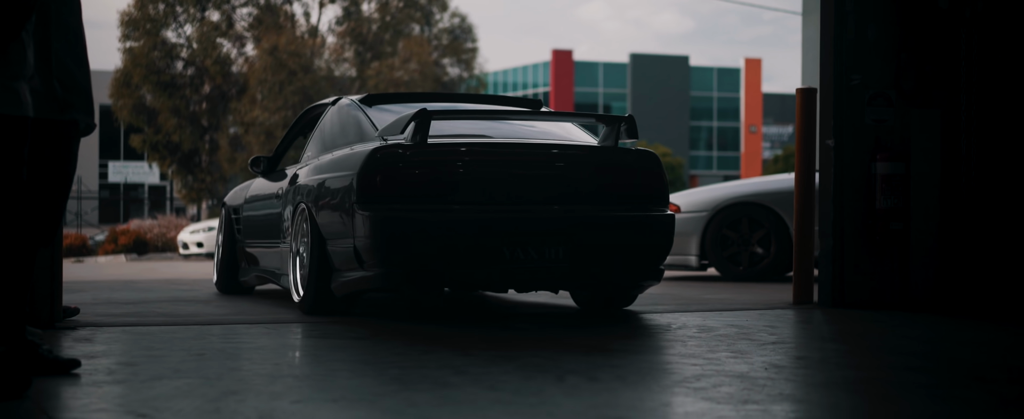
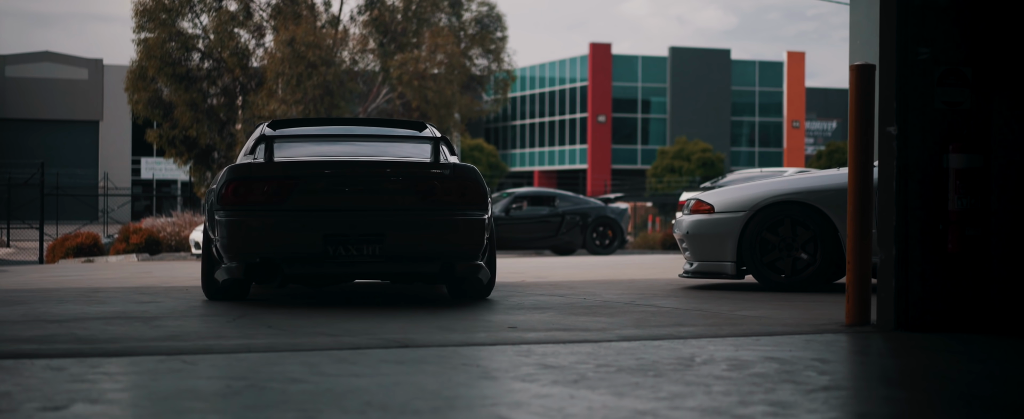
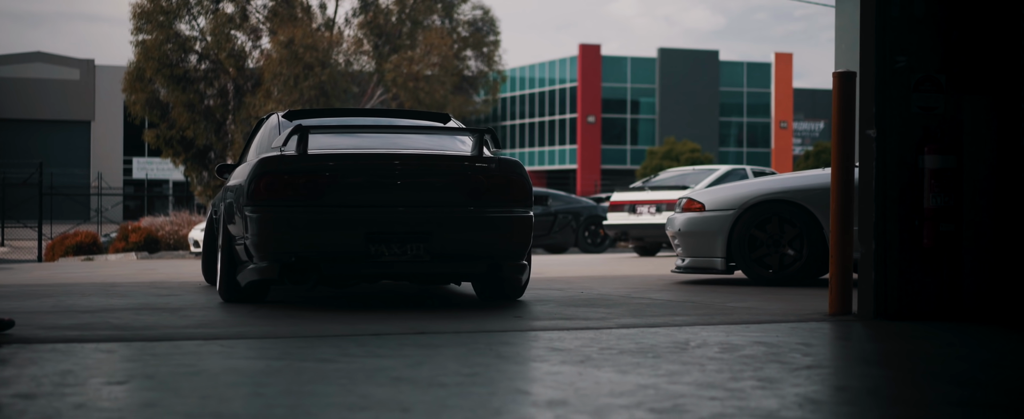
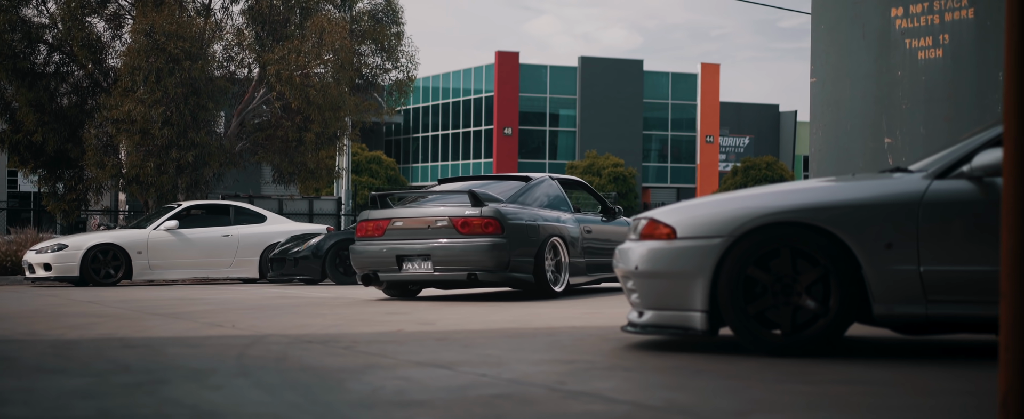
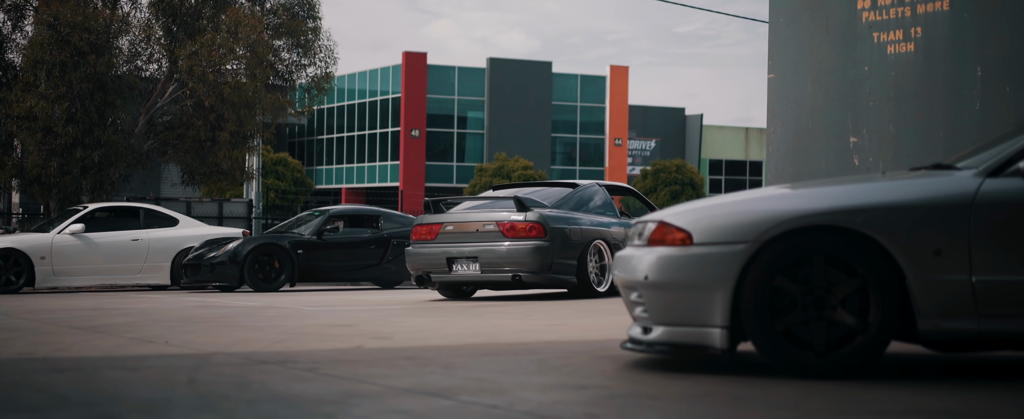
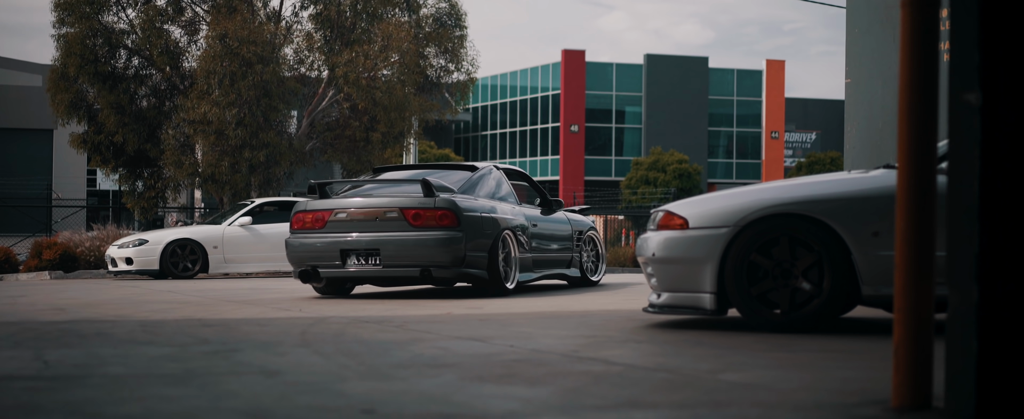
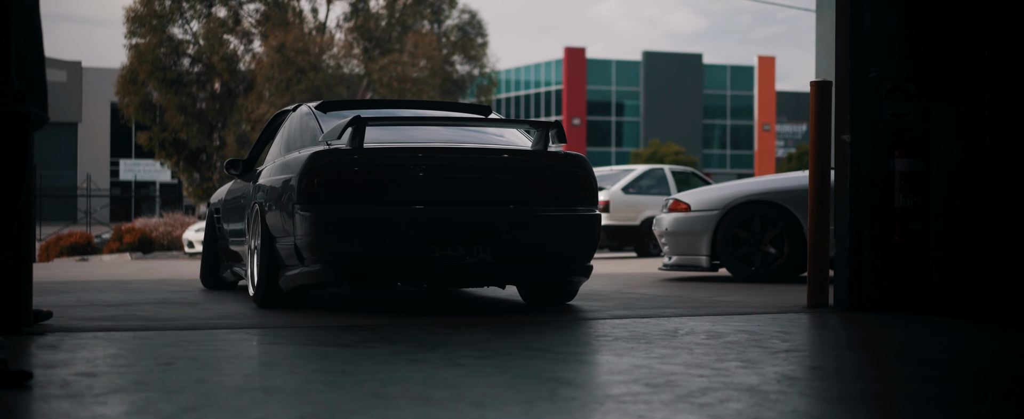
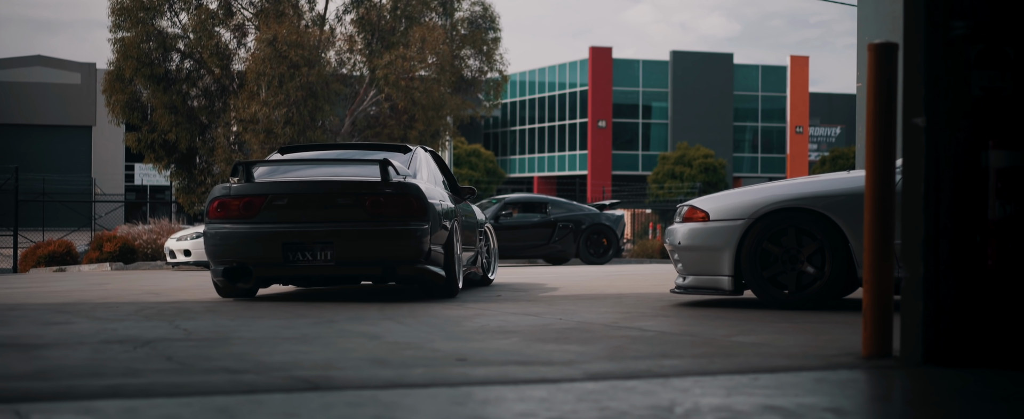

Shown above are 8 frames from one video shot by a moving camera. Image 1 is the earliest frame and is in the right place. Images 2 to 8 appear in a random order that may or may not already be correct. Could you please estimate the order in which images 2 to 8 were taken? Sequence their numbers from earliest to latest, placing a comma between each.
7, 3, 2, 8, 6, 4, 5
